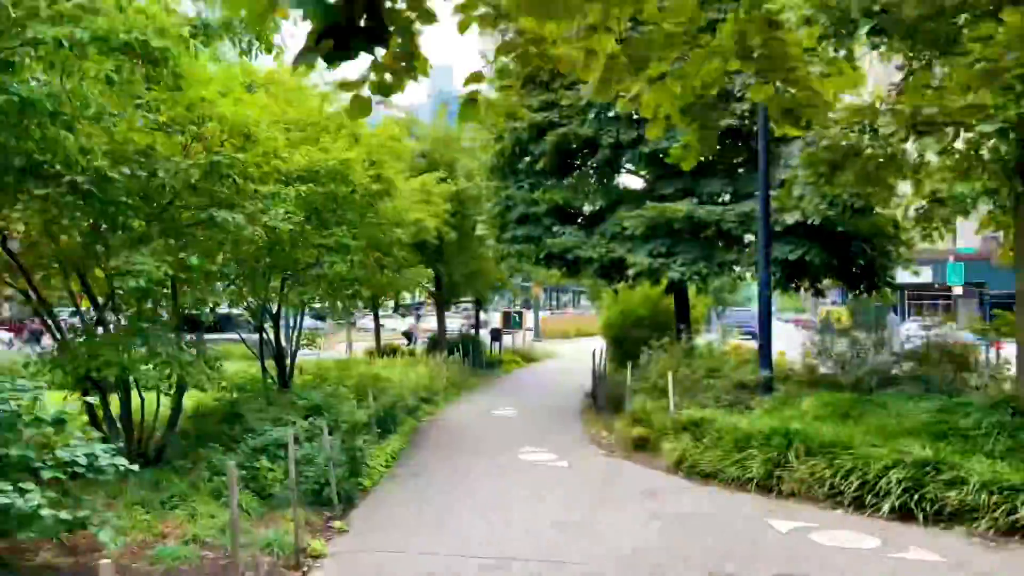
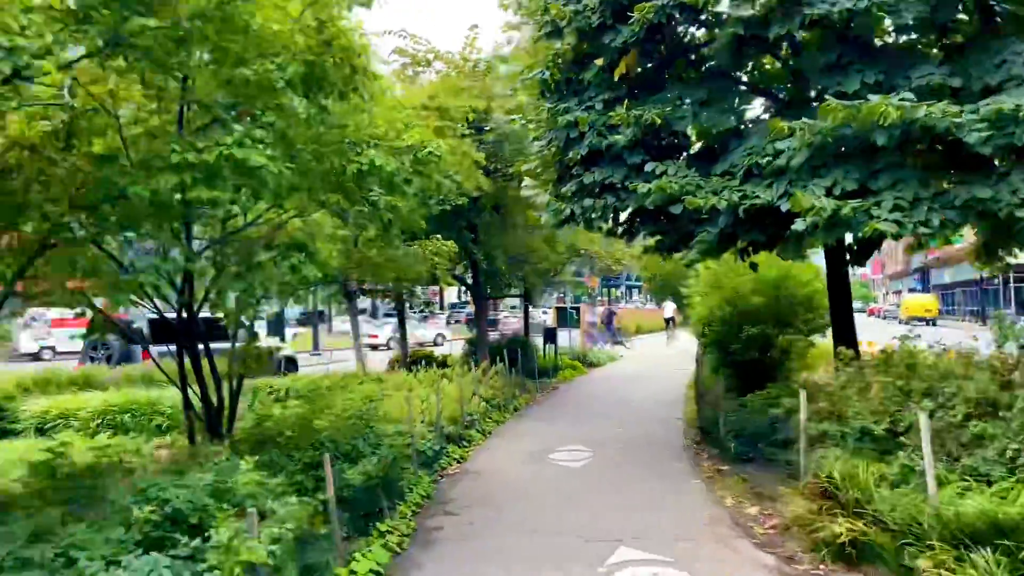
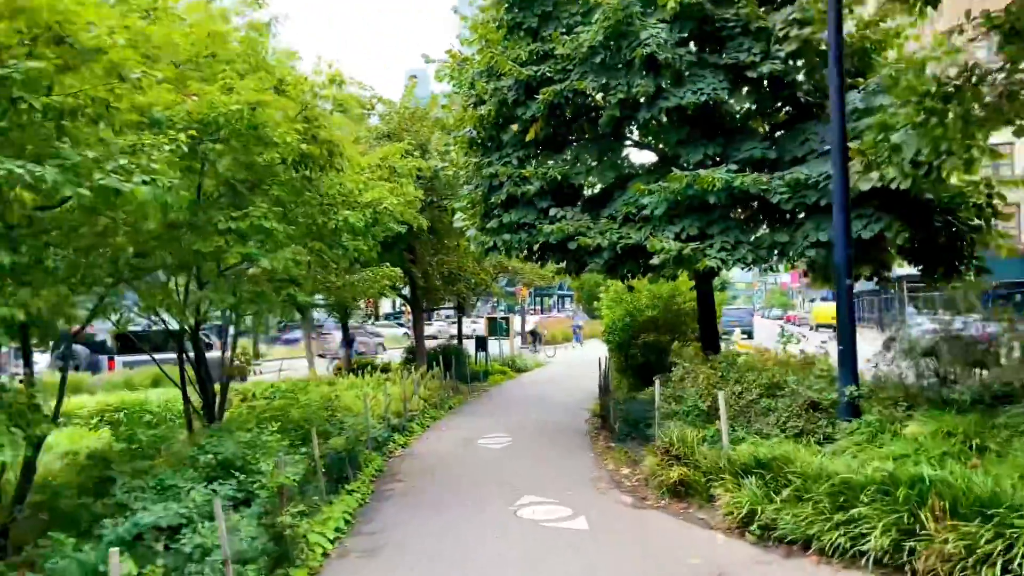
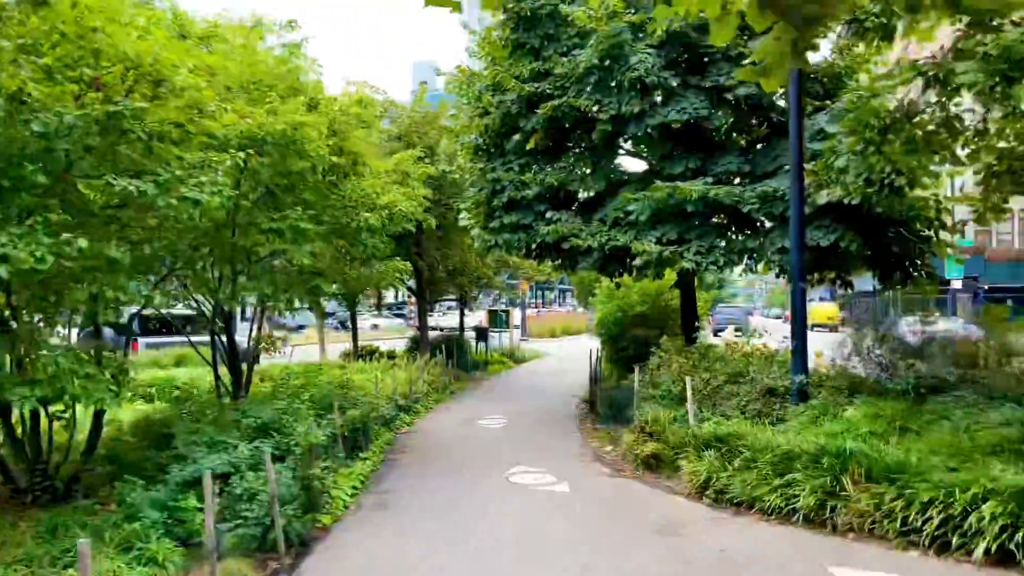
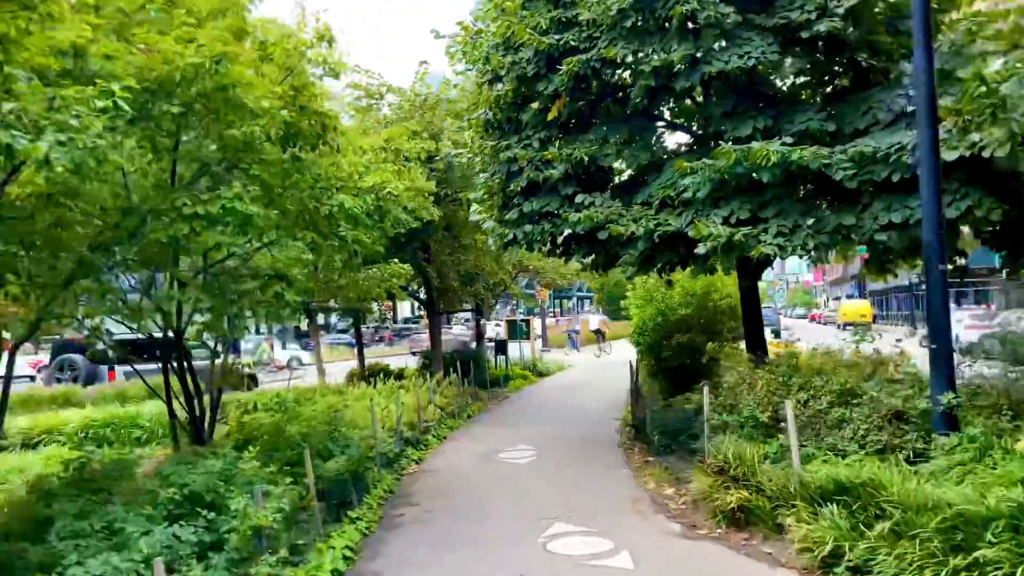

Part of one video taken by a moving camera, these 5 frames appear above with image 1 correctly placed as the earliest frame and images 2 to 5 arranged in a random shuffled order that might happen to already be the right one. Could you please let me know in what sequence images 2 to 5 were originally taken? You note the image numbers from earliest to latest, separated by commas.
4, 3, 5, 2
